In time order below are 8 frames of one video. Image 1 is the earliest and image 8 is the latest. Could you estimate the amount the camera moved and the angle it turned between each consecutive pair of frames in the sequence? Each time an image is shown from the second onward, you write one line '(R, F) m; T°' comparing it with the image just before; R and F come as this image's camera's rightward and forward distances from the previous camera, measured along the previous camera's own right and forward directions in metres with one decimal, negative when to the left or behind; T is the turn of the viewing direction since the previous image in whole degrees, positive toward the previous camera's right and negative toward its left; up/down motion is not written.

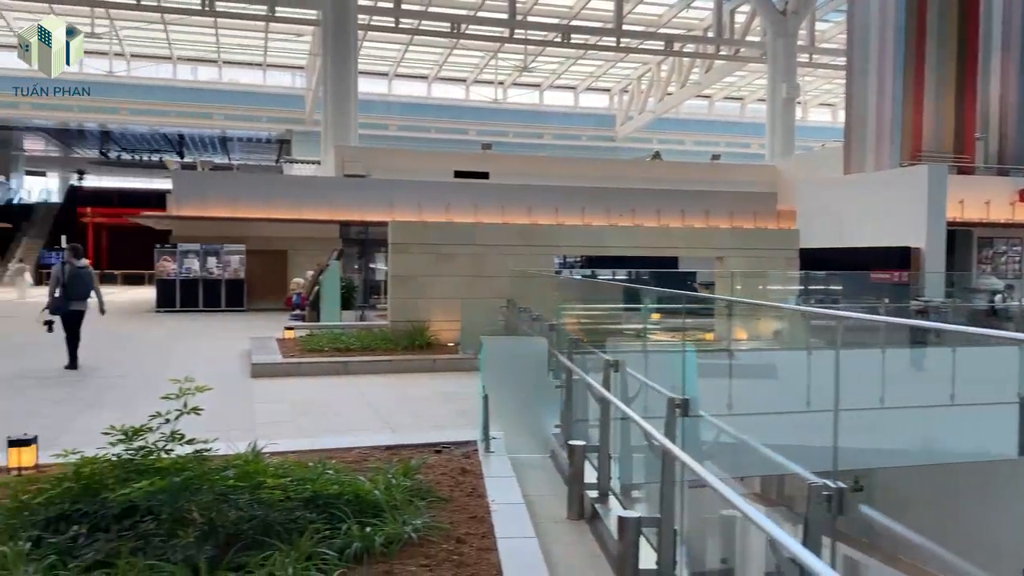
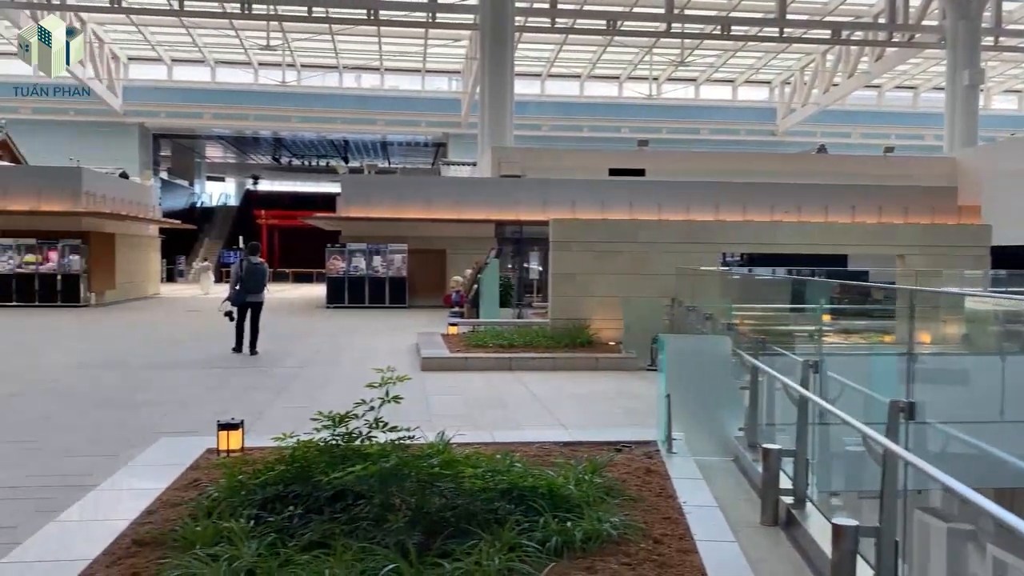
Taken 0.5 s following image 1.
(-0.2, 0.0) m; -10°
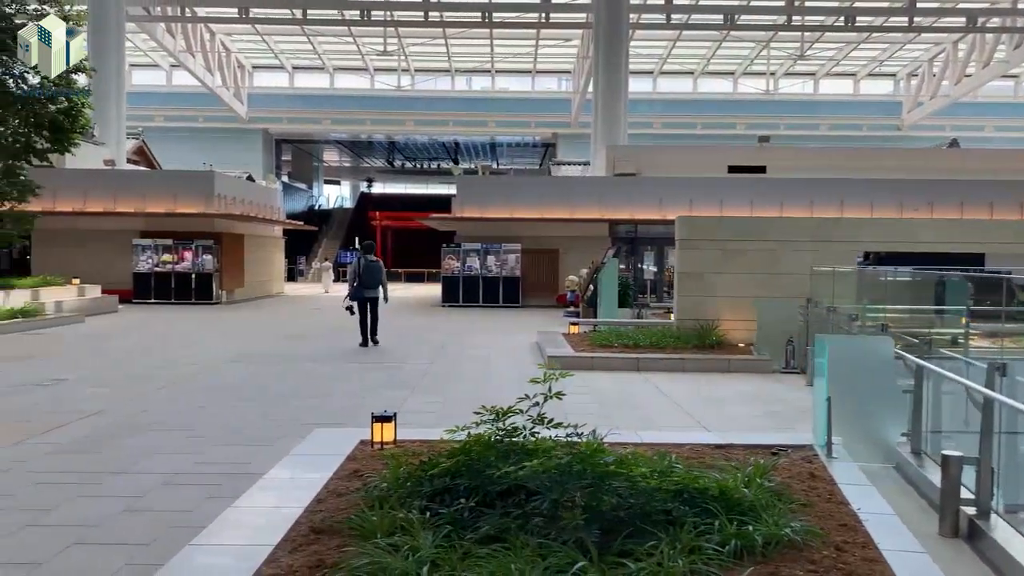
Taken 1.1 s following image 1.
(-0.3, 0.0) m; -7°
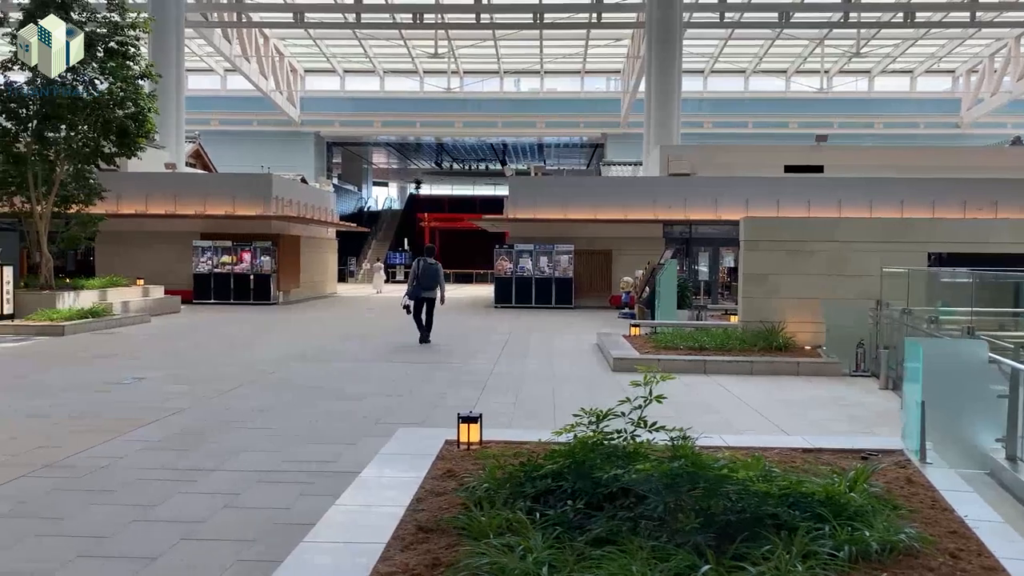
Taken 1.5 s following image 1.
(-0.3, 0.0) m; -3°
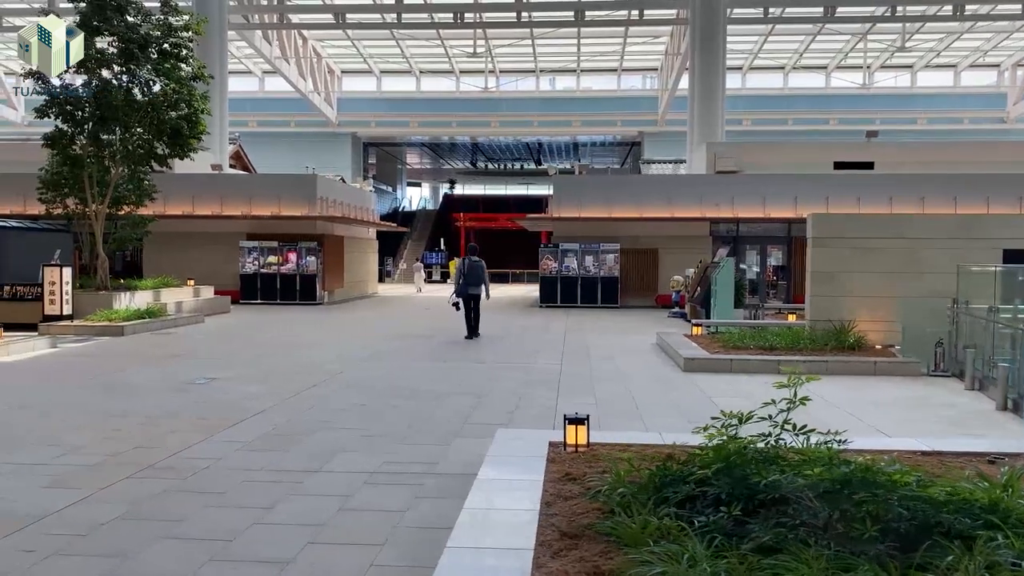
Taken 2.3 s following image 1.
(-0.5, +0.1) m; -2°
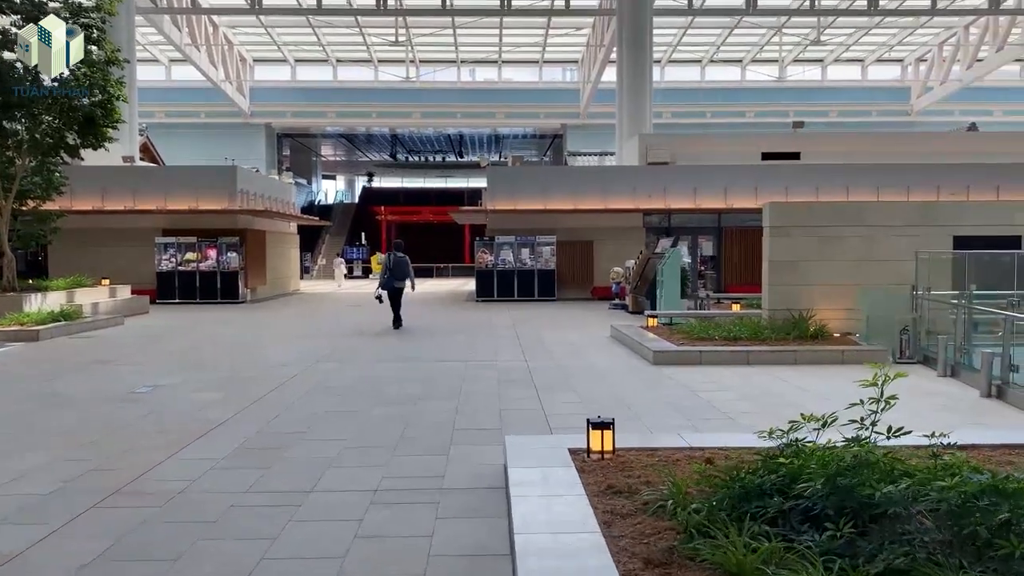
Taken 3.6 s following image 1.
(-0.6, +0.5) m; +6°
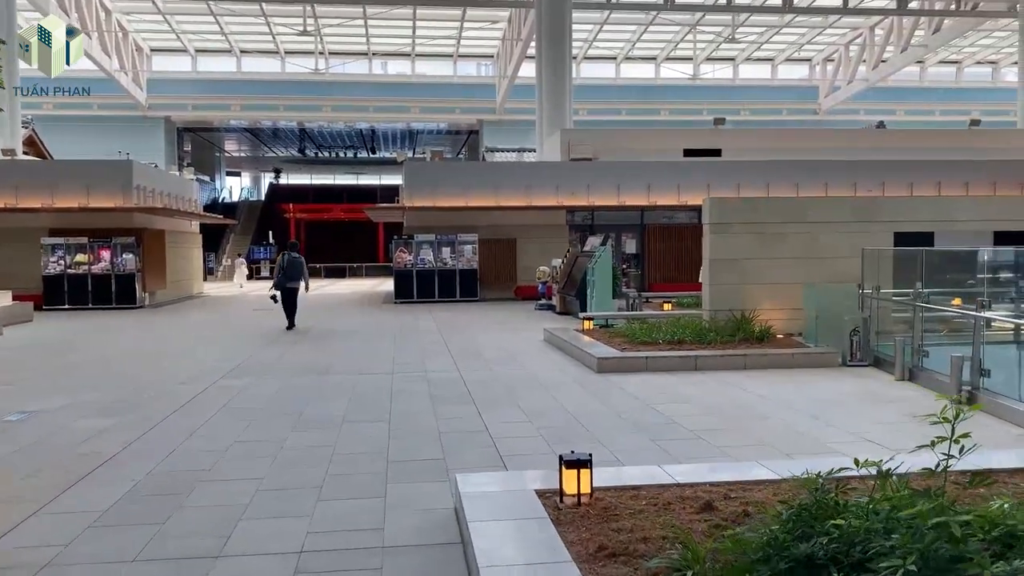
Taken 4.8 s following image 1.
(-0.2, +0.9) m; +6°
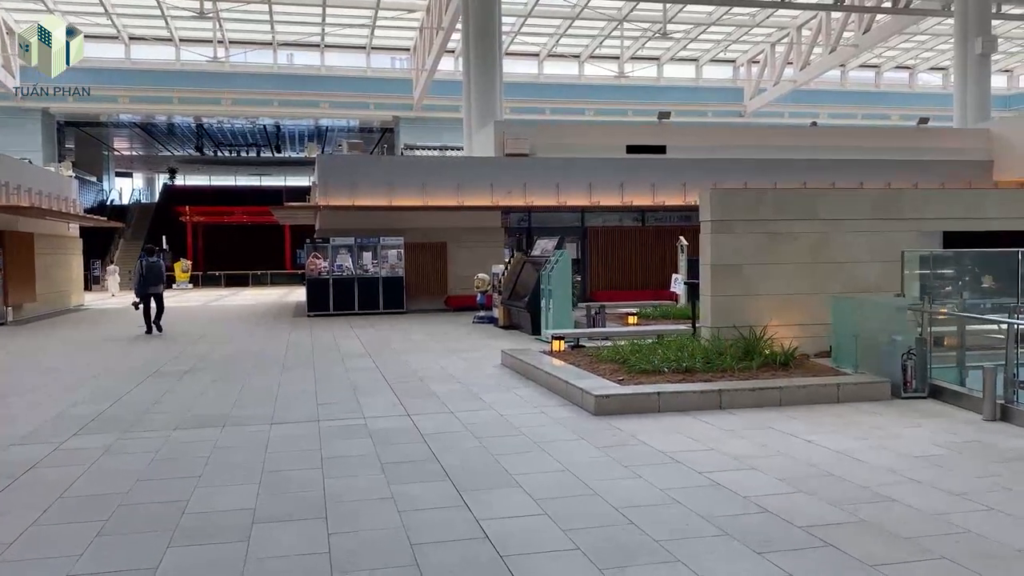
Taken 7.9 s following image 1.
(-0.5, +2.4) m; +6°
